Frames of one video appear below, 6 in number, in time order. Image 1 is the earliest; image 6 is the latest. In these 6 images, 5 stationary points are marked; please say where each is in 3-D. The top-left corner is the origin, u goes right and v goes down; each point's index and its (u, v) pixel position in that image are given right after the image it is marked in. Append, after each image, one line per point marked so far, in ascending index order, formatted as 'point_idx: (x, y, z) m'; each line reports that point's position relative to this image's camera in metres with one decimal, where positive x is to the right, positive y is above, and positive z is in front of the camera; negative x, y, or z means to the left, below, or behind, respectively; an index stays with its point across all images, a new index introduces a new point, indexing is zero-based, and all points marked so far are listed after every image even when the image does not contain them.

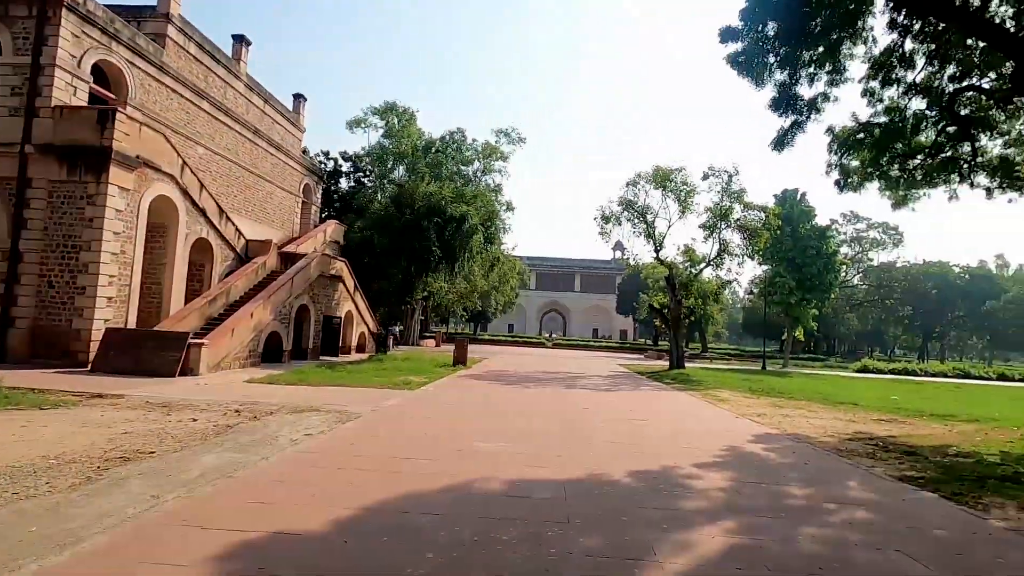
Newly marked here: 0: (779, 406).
0: (+7.0, -3.1, +13.9) m
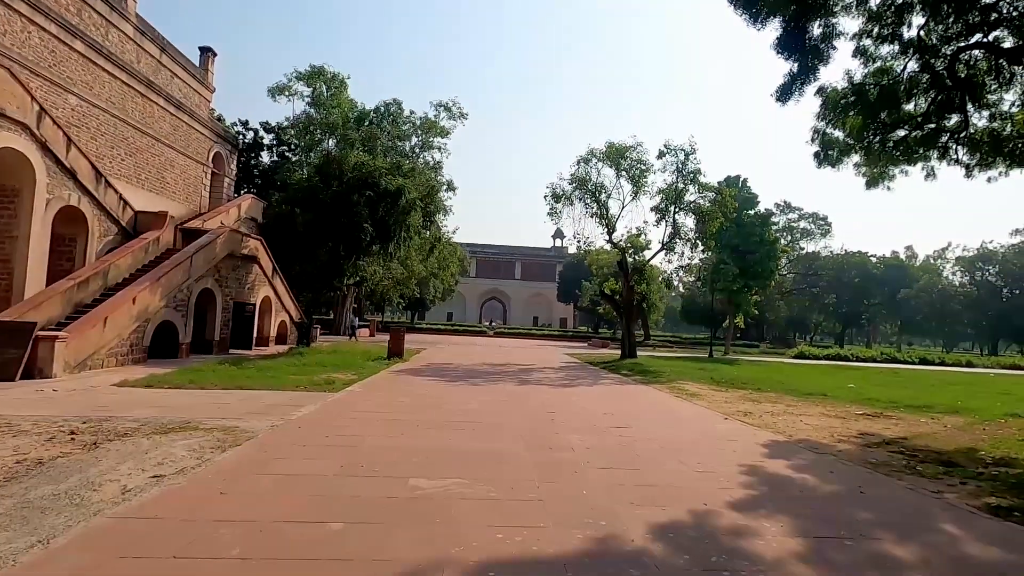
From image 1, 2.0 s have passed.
0: (+5.7, -2.7, +12.5) m
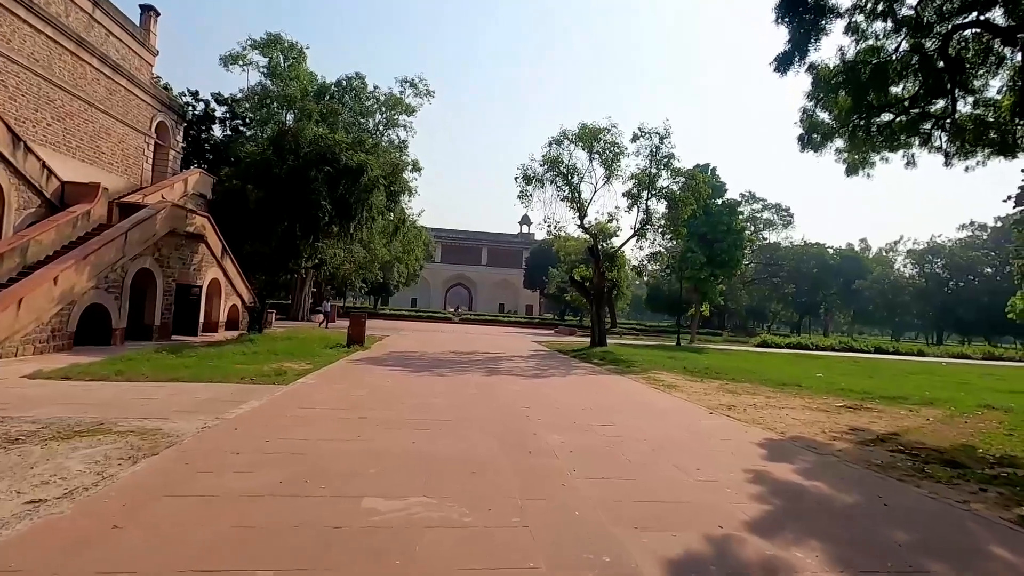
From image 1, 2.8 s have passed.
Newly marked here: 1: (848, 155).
0: (+5.0, -2.4, +12.0) m
1: (+8.8, +3.5, +14.0) m
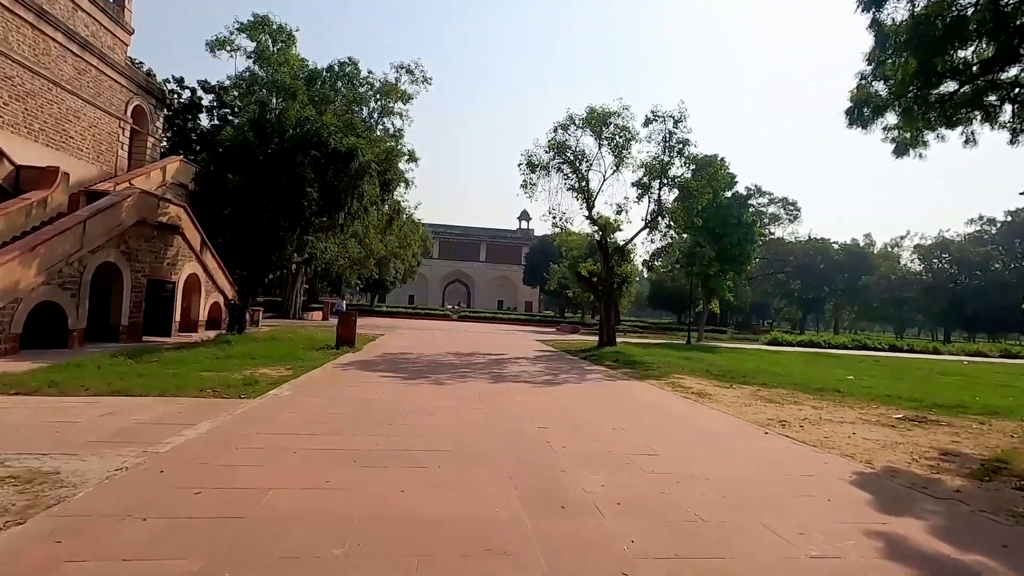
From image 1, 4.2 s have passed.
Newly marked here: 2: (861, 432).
0: (+5.2, -2.3, +10.5) m
1: (+9.0, +3.6, +12.5) m
2: (+5.3, -2.2, +8.2) m
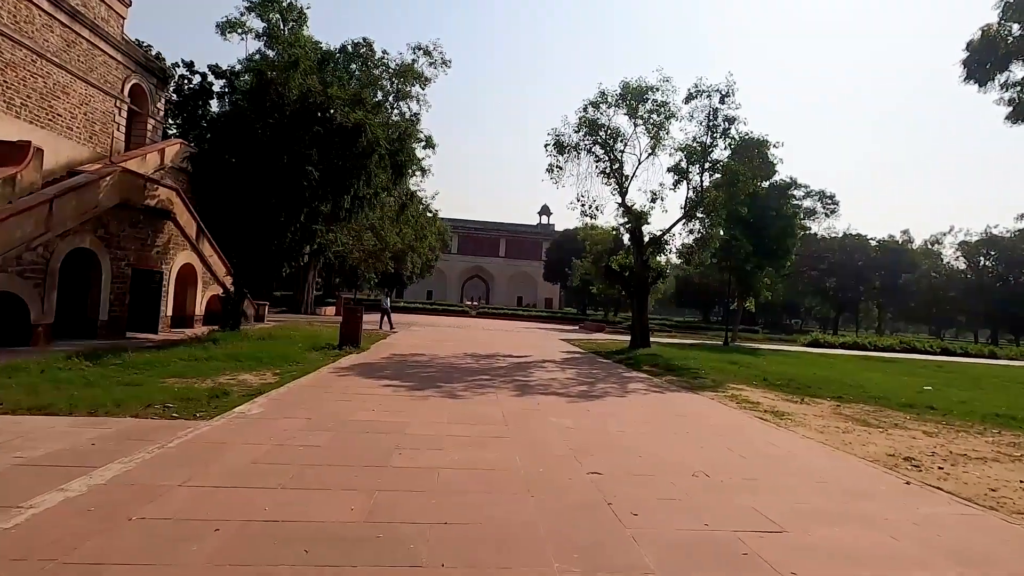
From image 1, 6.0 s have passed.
0: (+5.7, -2.2, +8.3) m
1: (+9.6, +3.7, +10.1) m
2: (+5.7, -2.1, +6.0) m
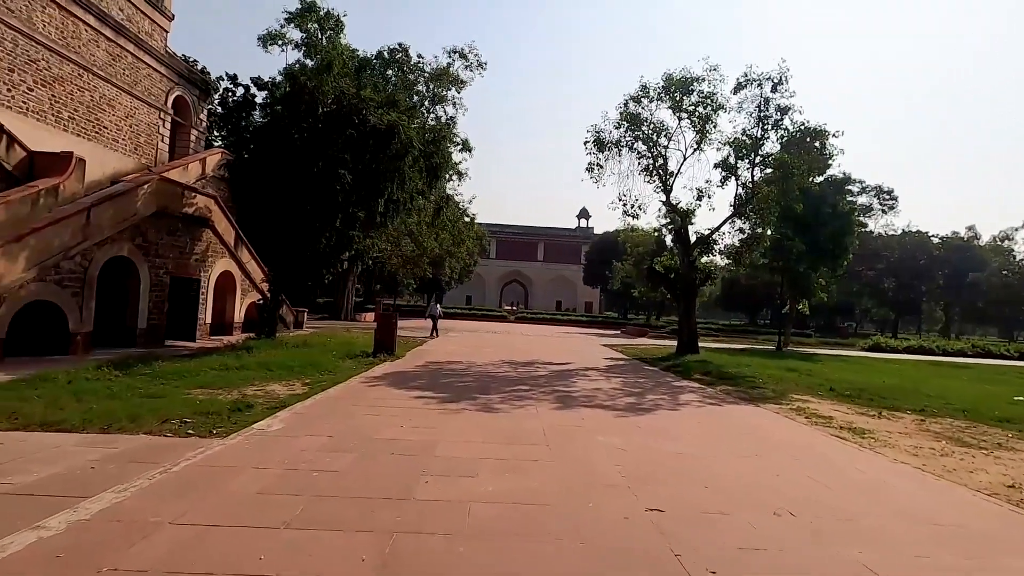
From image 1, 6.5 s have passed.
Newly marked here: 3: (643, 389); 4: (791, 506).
0: (+6.3, -2.2, +7.1) m
1: (+10.2, +3.8, +8.7) m
2: (+6.1, -2.1, +4.8) m
3: (+2.6, -2.1, +10.9) m
4: (+2.3, -1.8, +4.5) m
